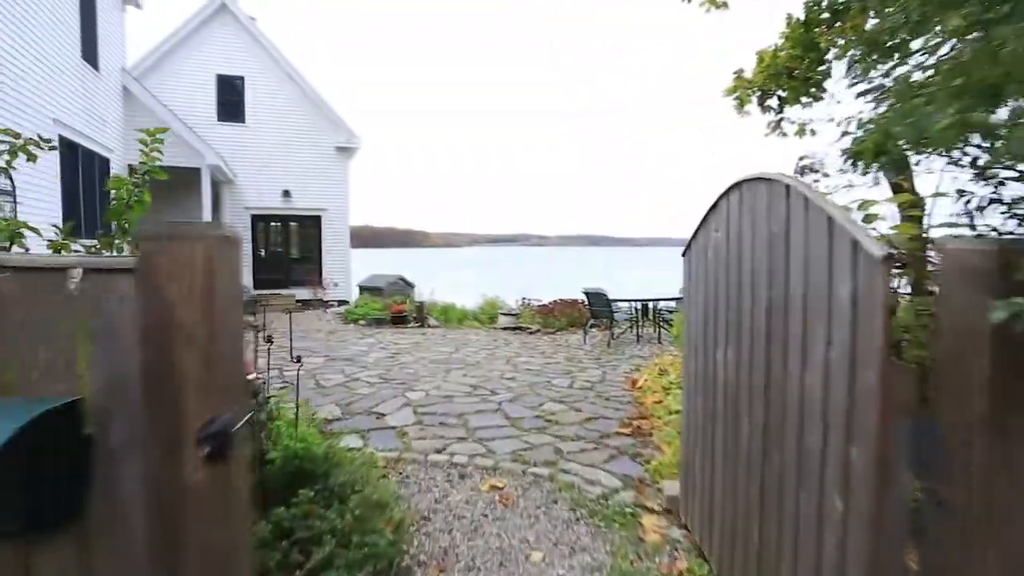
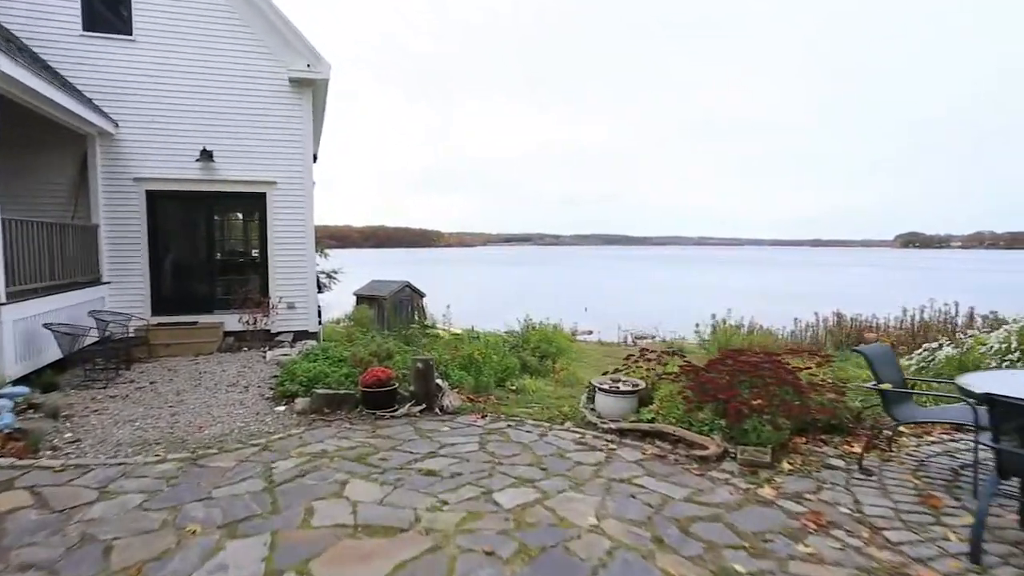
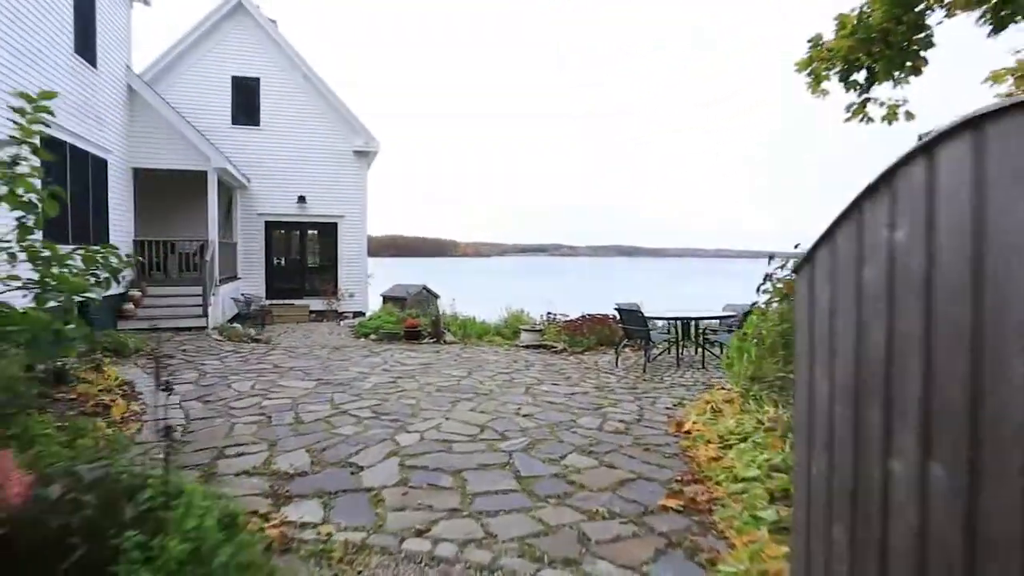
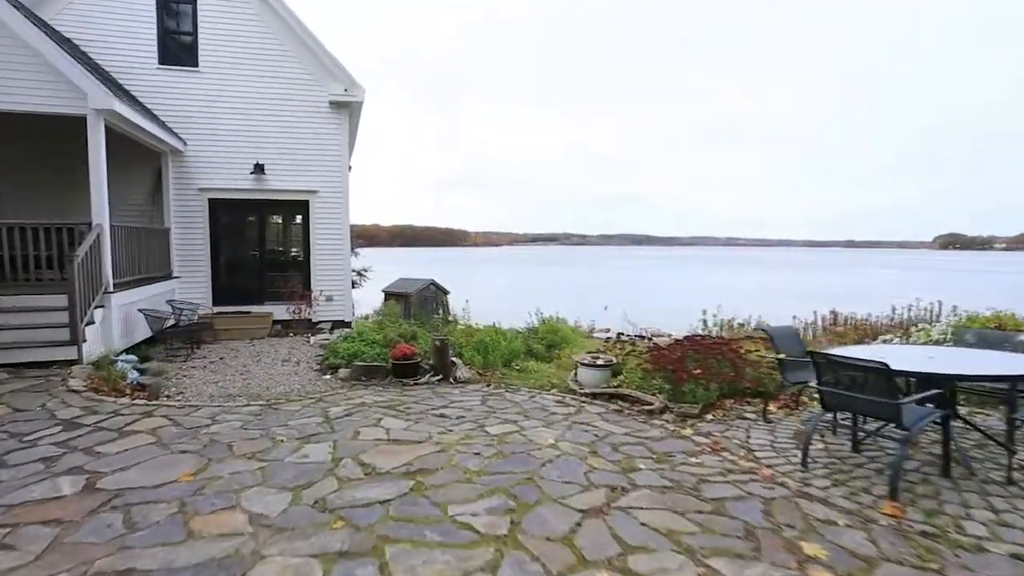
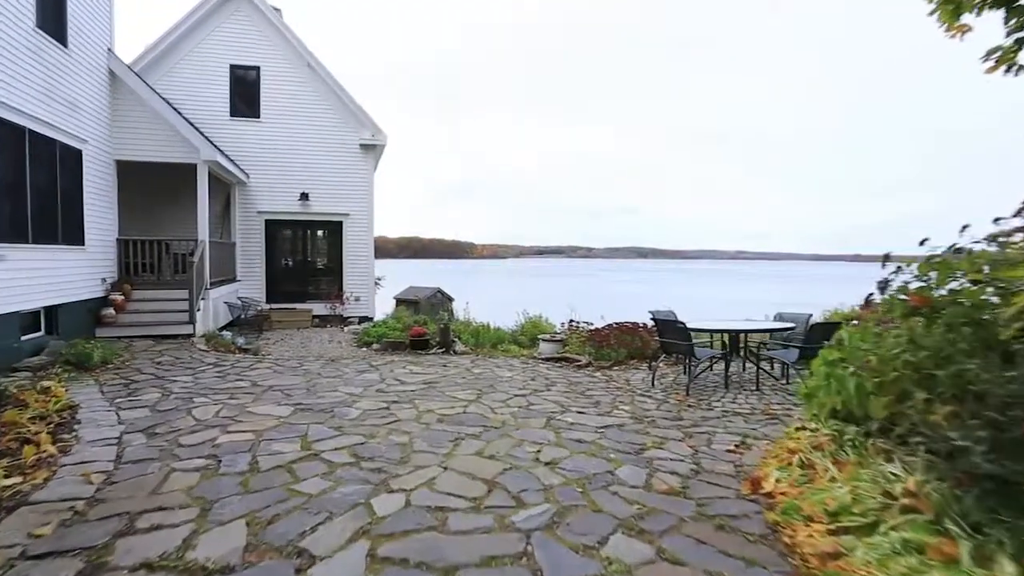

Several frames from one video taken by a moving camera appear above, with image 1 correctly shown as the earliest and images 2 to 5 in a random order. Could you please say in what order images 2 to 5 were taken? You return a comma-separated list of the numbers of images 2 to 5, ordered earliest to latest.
3, 5, 4, 2
